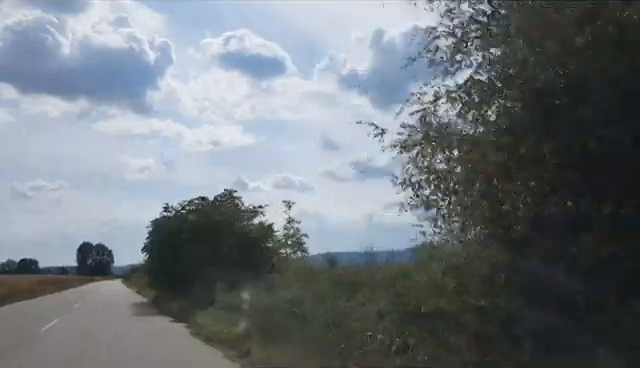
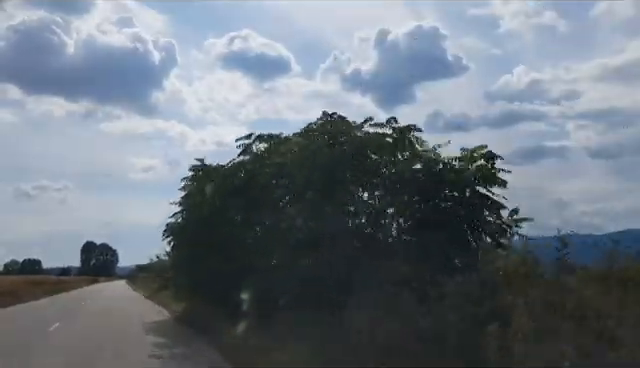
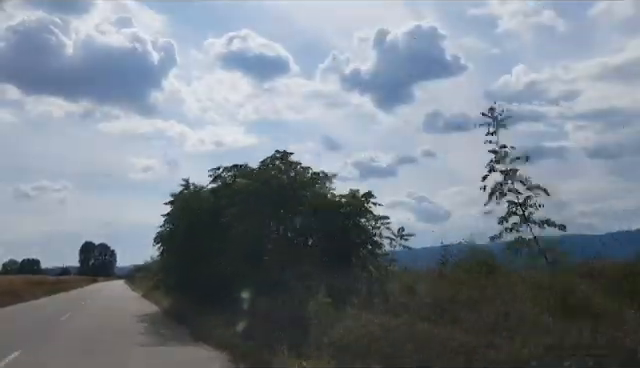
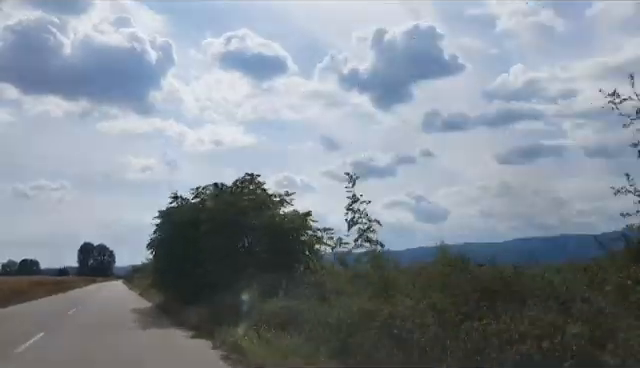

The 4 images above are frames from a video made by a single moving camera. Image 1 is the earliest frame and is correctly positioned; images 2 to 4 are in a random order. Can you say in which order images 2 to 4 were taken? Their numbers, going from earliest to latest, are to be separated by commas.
4, 3, 2
